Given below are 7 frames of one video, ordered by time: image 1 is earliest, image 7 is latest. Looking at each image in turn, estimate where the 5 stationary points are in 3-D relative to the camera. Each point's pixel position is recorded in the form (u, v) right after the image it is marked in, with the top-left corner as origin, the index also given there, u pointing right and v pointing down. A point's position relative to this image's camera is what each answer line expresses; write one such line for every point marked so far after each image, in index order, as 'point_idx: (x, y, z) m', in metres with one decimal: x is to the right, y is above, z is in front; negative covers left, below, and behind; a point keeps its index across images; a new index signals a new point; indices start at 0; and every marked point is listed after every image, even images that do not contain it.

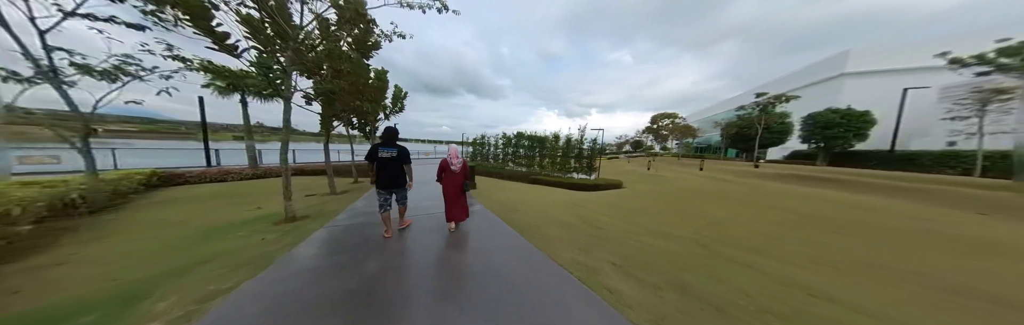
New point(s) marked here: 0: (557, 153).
0: (+2.8, +0.6, +11.0) m
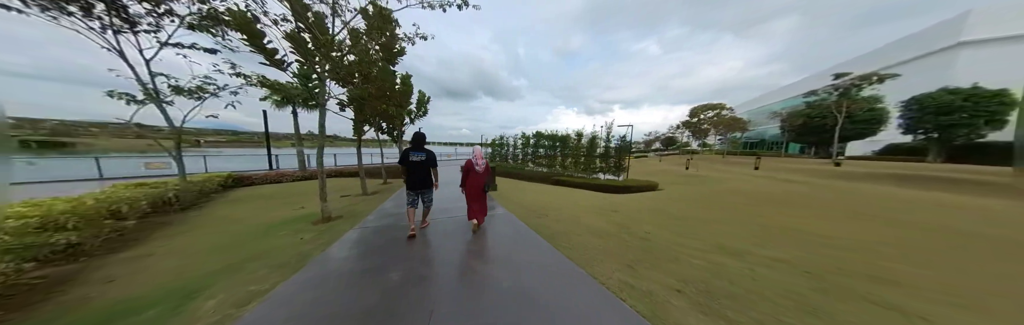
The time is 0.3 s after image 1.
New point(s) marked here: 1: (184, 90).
0: (+4.1, +0.6, +10.4) m
1: (-8.3, +1.9, +4.4) m
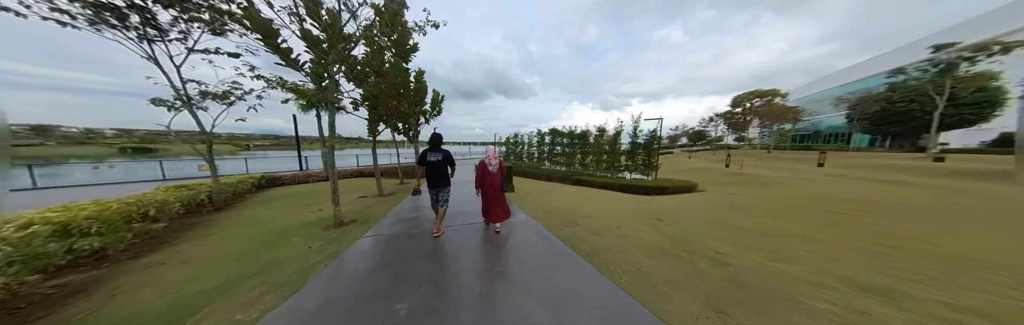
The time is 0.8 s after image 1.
0: (+5.0, +0.7, +9.6) m
1: (-7.8, +1.8, +4.5) m
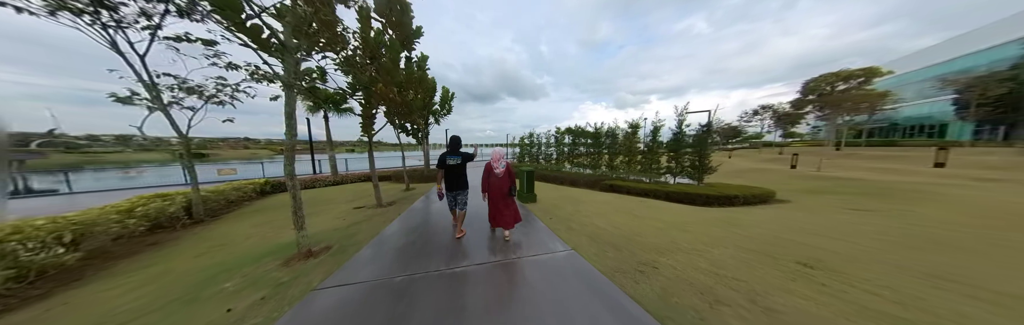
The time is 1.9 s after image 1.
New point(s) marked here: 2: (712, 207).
0: (+5.9, +0.6, +8.1) m
1: (-7.3, +1.6, +4.0) m
2: (+5.7, -1.3, +5.0) m
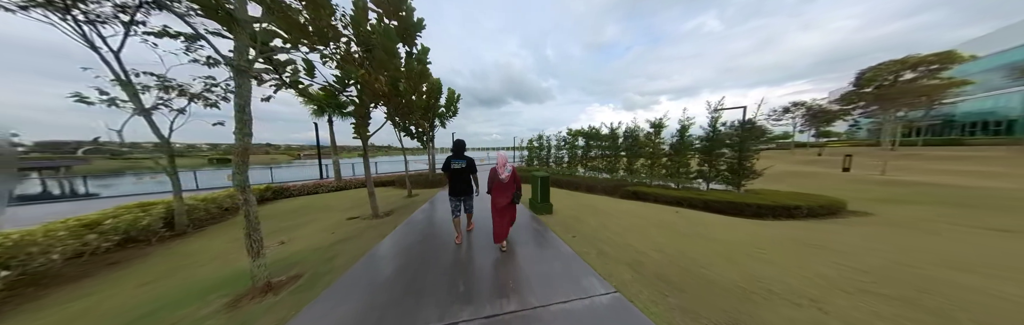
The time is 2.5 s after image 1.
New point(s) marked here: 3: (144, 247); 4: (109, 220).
0: (+6.3, +0.5, +7.3) m
1: (-7.1, +1.5, +3.7) m
2: (+6.0, -1.4, +4.1) m
3: (-6.8, -1.5, +3.2) m
4: (-7.0, -1.0, +3.0) m
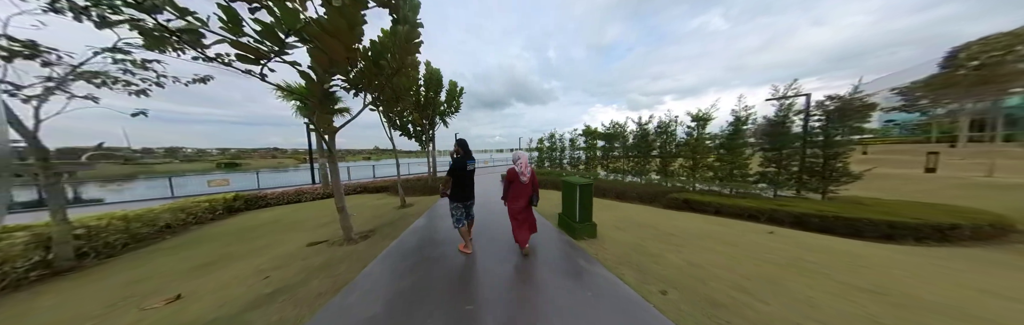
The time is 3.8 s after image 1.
0: (+6.7, +0.5, +6.0) m
1: (-6.7, +1.4, +2.5) m
2: (+6.5, -1.3, +2.8) m
3: (-6.4, -1.6, +2.1) m
4: (-6.5, -1.1, +1.9) m
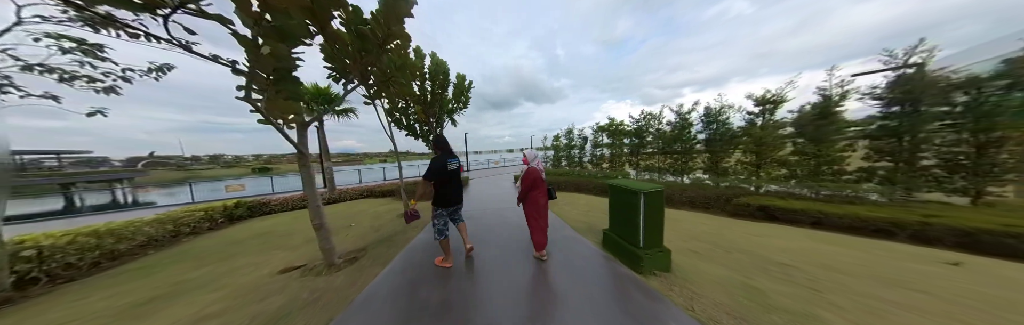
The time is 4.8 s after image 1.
0: (+7.2, +0.6, +4.8) m
1: (-6.4, +1.3, +2.1) m
2: (+6.8, -1.2, +1.6) m
3: (-6.0, -1.7, +1.6) m
4: (-6.2, -1.2, +1.4) m
